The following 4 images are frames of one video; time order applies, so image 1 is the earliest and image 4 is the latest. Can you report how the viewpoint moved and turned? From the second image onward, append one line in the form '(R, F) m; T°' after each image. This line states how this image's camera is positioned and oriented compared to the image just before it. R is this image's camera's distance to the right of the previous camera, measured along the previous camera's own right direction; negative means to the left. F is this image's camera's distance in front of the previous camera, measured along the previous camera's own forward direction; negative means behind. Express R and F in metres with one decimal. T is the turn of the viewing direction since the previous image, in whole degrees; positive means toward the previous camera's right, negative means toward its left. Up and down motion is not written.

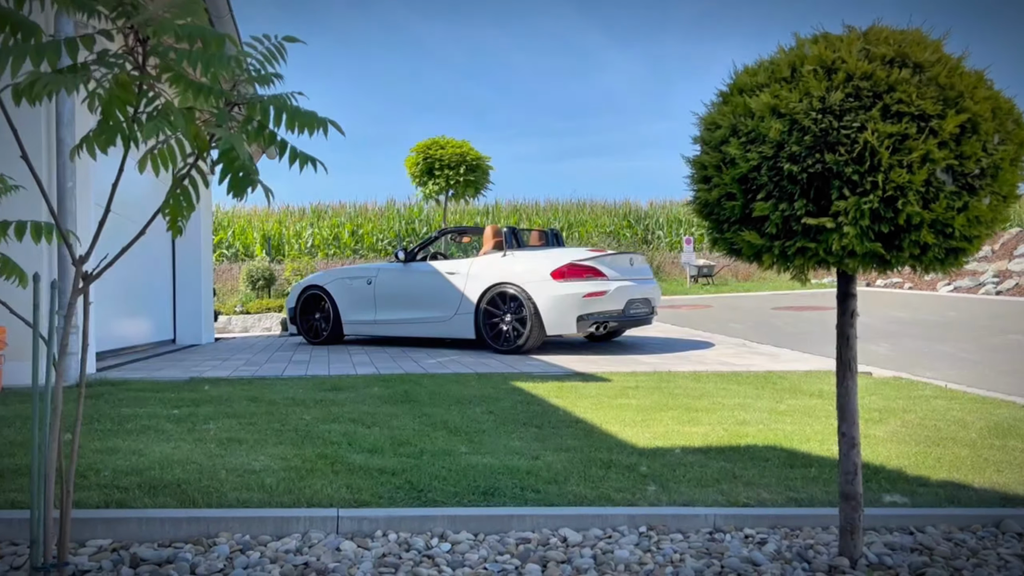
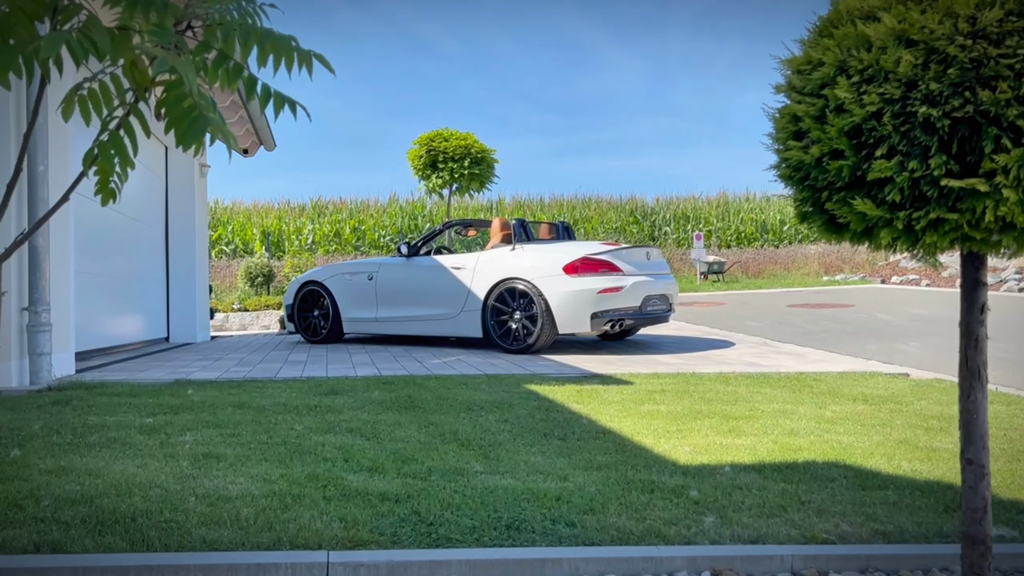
(-0.1, +0.5) m; 0°
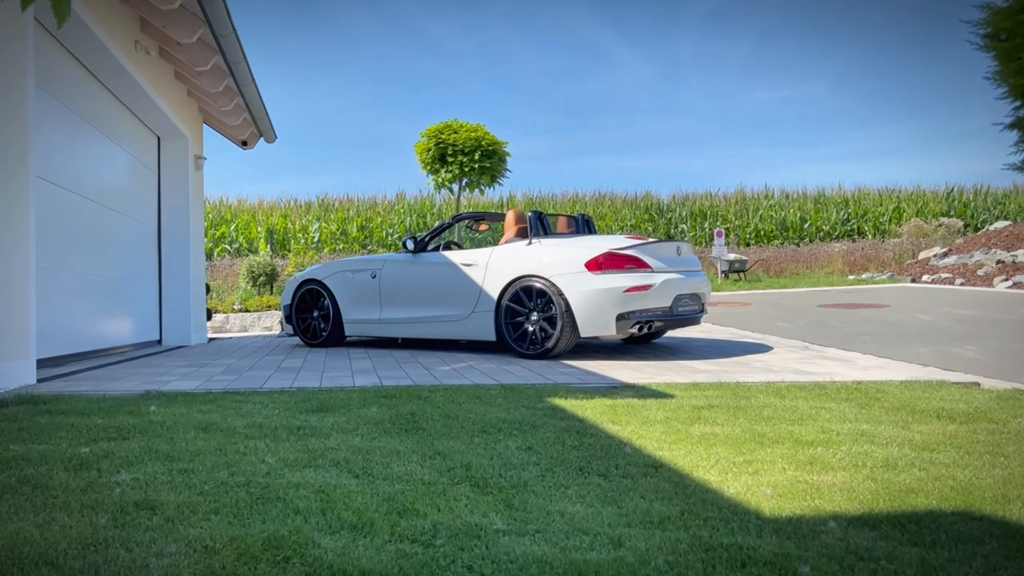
(-0.1, +0.7) m; -1°
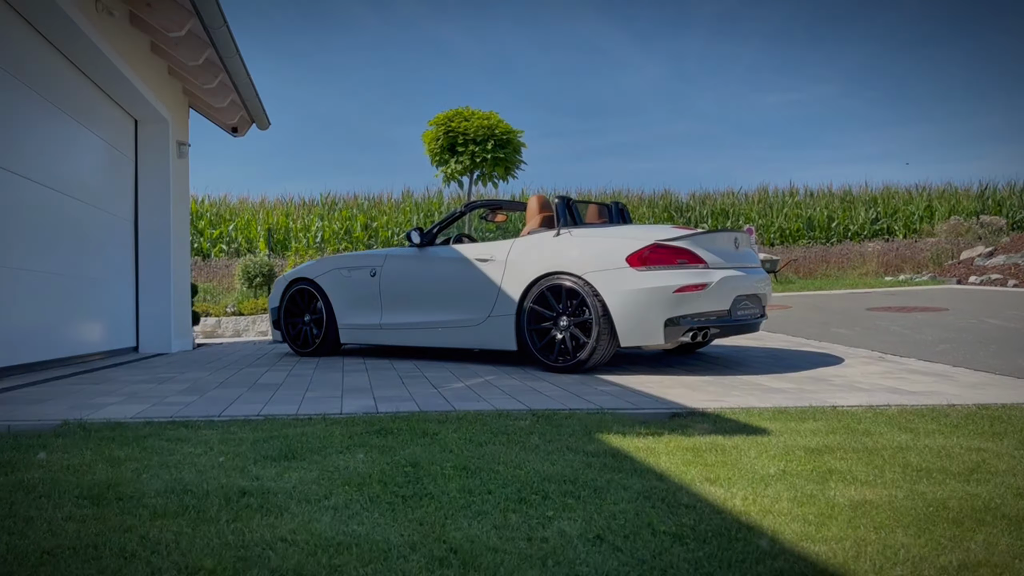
(-0.1, +1.1) m; -1°
